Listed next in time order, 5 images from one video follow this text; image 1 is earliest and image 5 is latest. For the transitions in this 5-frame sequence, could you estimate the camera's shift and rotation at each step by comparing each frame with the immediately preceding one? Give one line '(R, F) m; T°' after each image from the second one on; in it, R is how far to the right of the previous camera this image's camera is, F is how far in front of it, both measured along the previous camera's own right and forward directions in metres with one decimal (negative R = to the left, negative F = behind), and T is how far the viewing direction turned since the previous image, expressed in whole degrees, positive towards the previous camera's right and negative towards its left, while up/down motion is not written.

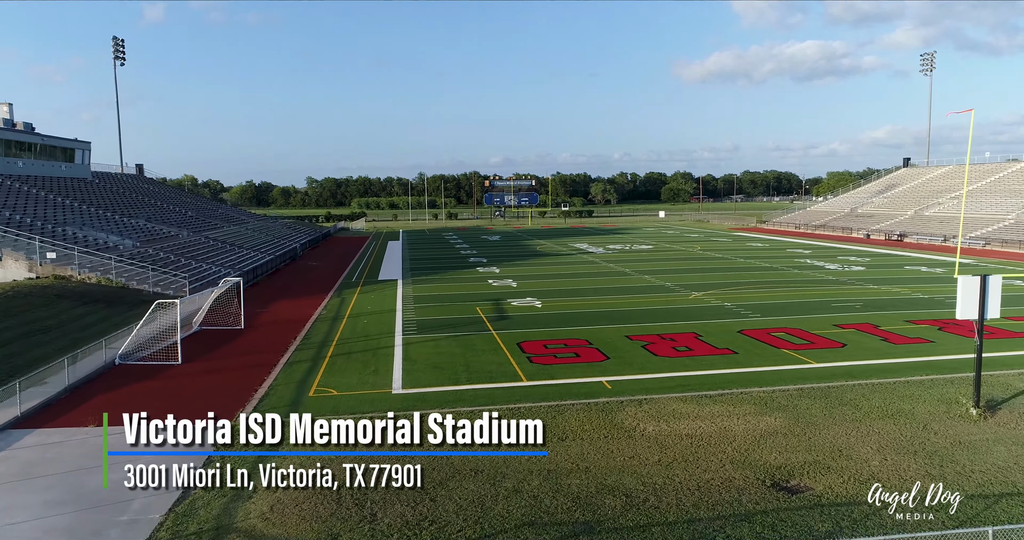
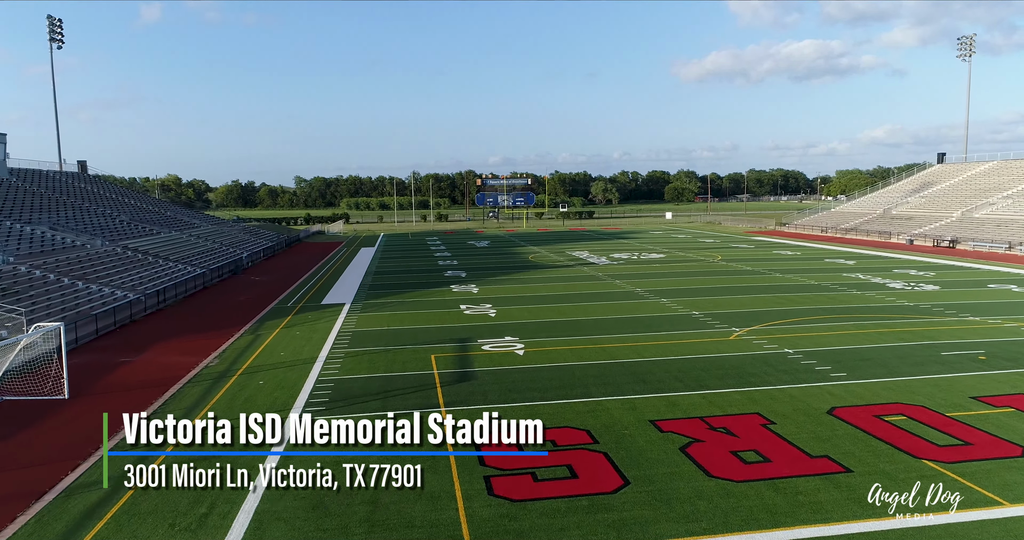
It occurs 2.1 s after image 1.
(+0.5, +5.5) m; 0°
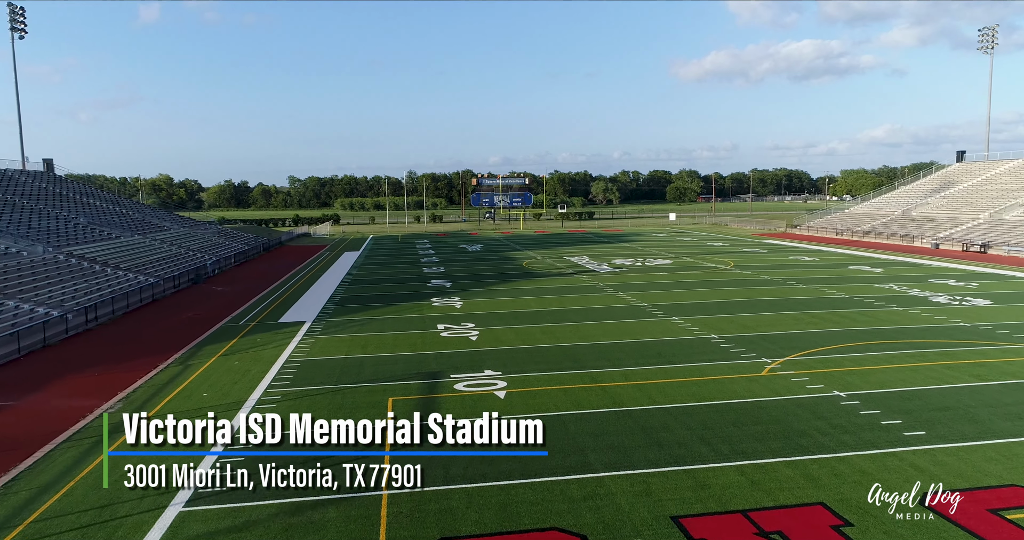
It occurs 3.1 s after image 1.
(+0.3, +2.7) m; 0°
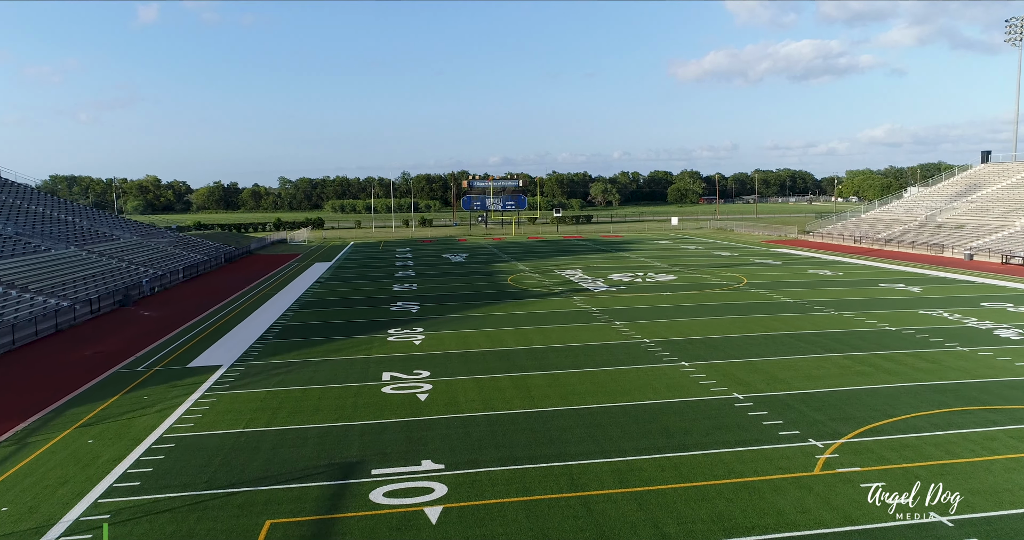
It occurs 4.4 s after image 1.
(+0.6, +3.4) m; 0°
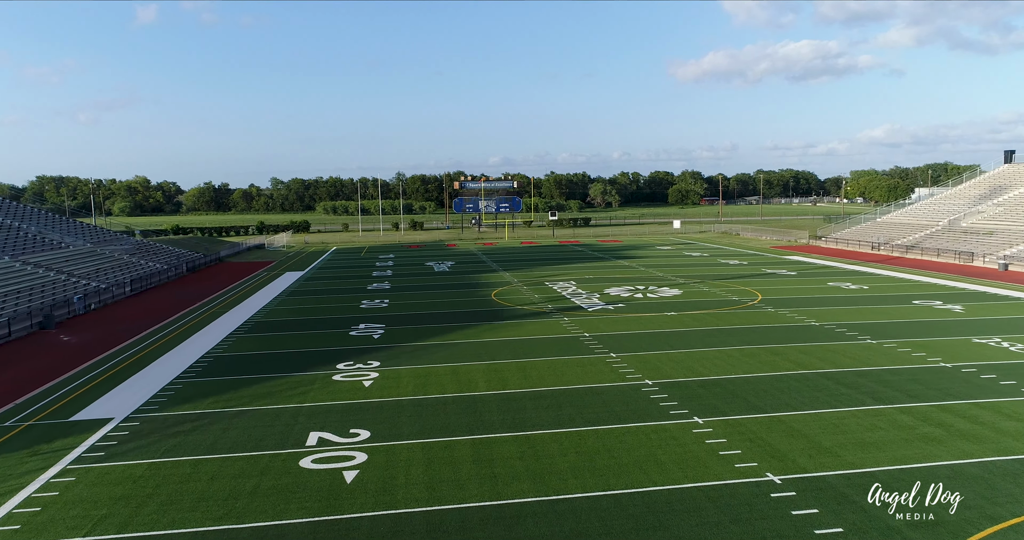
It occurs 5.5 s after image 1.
(+0.4, +2.8) m; 0°
